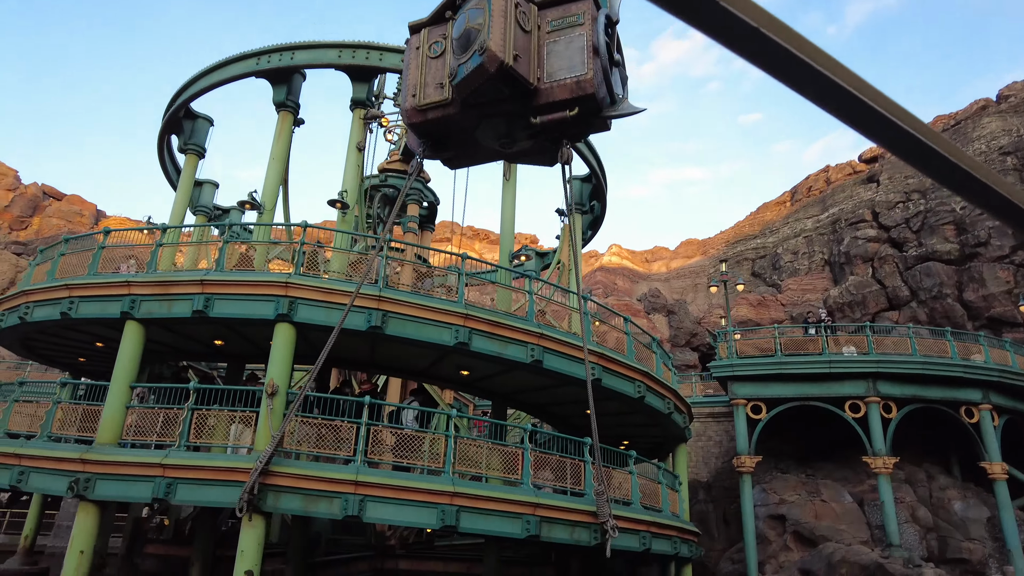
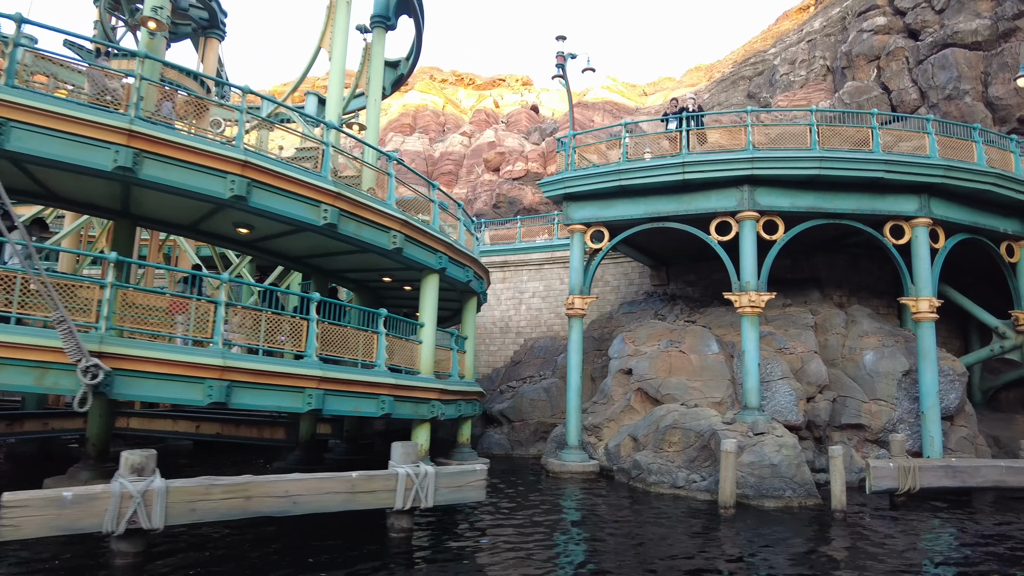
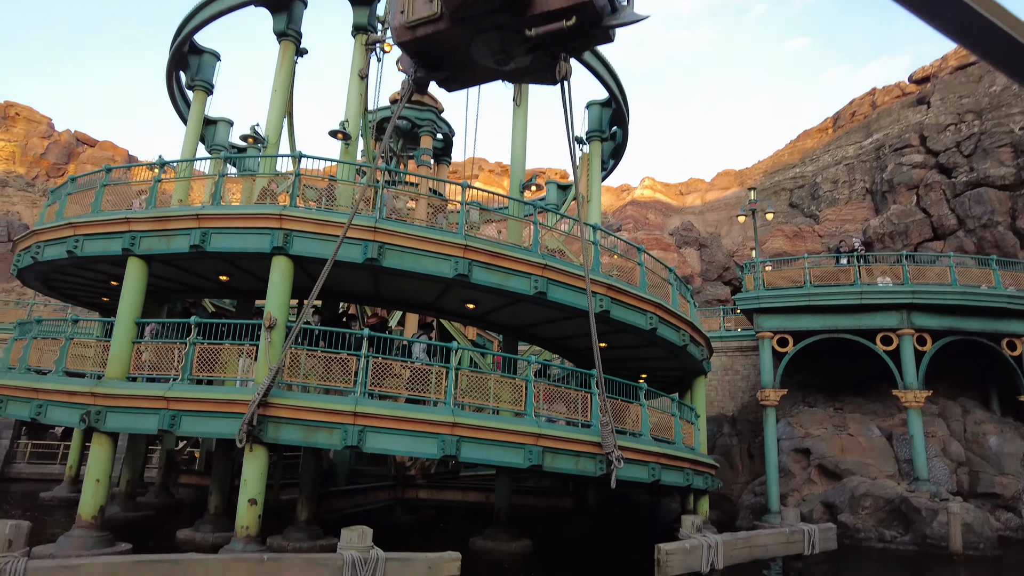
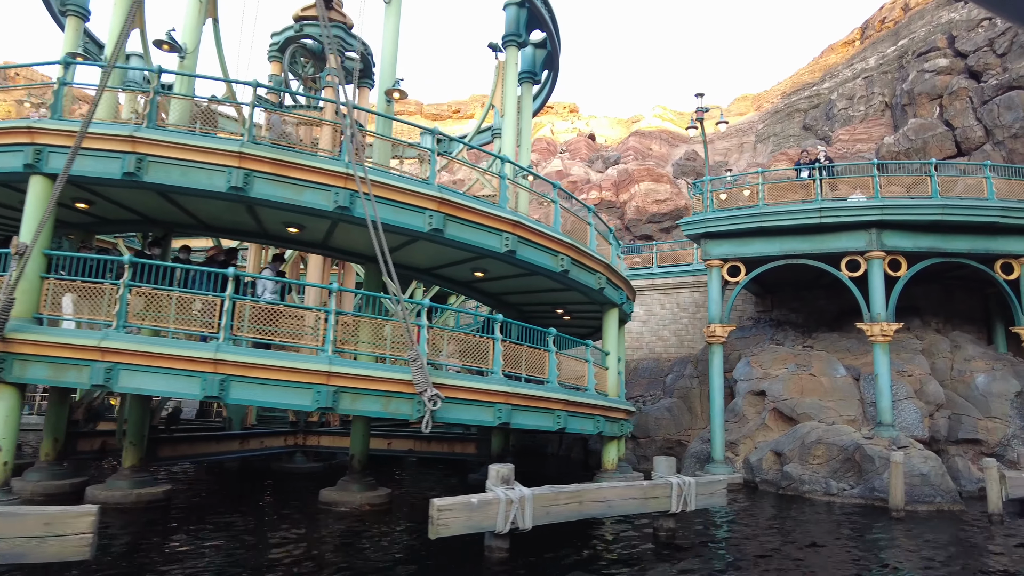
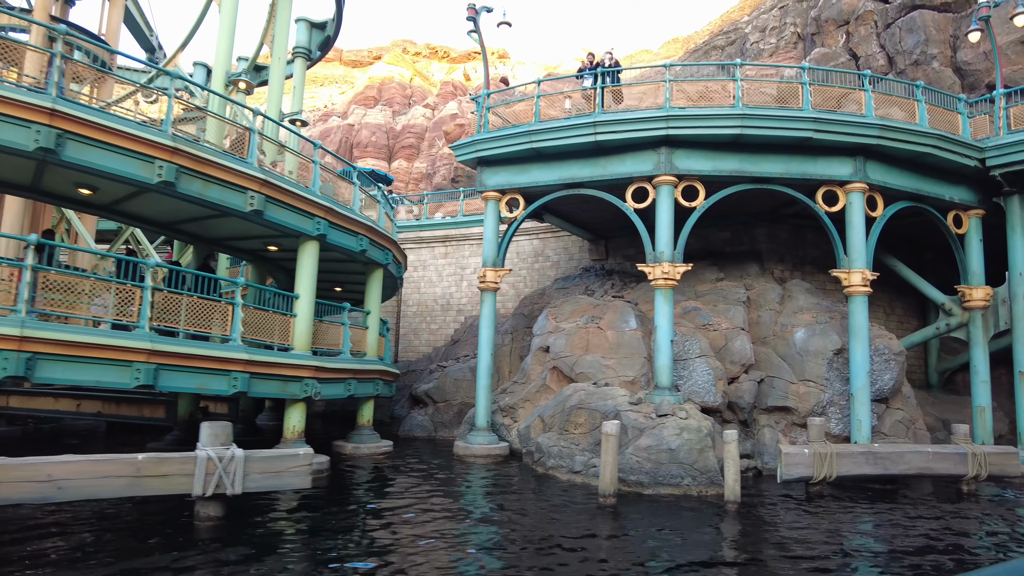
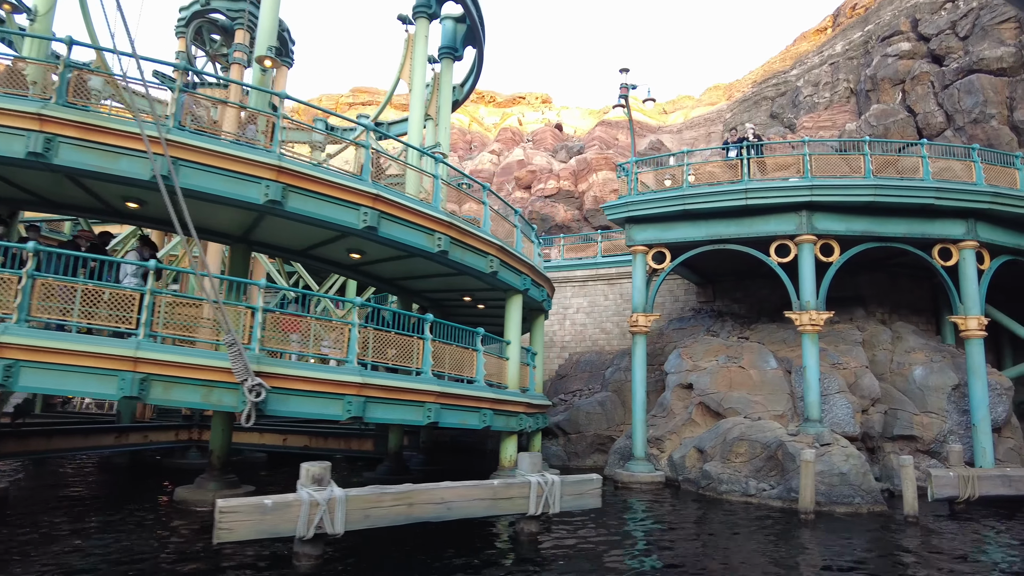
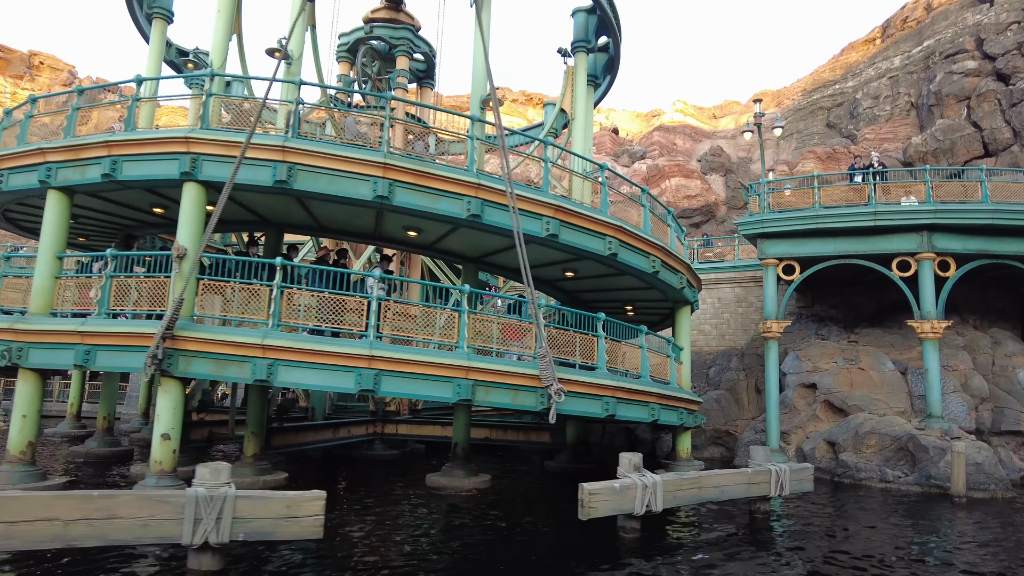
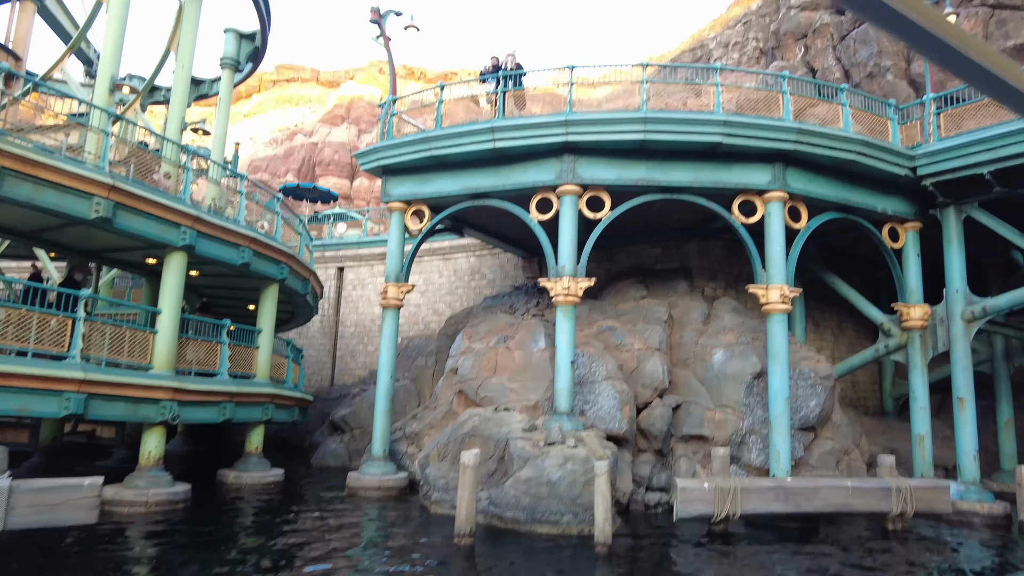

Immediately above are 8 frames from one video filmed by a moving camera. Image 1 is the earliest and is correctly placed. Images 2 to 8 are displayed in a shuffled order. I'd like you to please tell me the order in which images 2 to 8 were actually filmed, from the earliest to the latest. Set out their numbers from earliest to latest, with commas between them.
3, 7, 4, 6, 2, 5, 8
